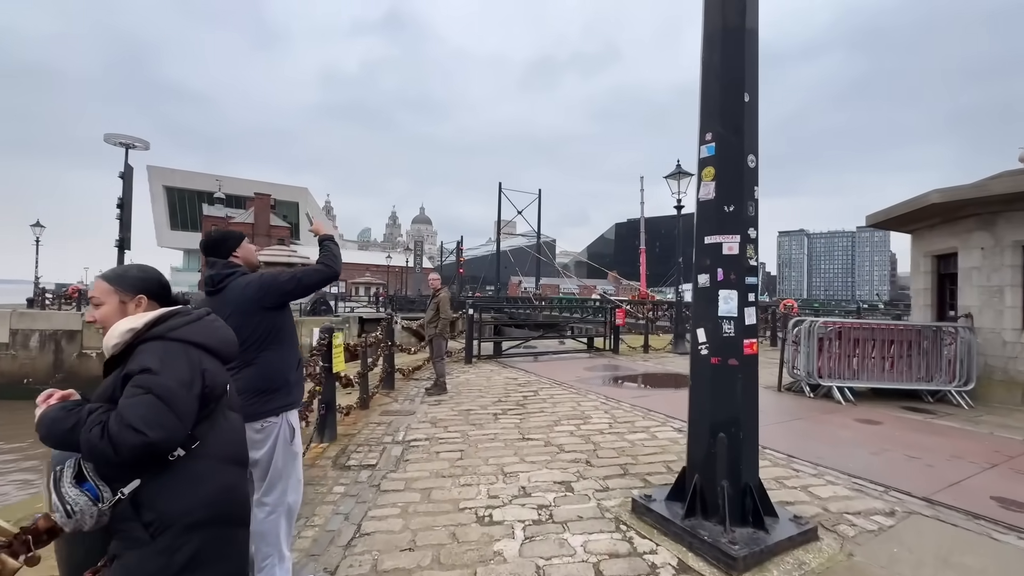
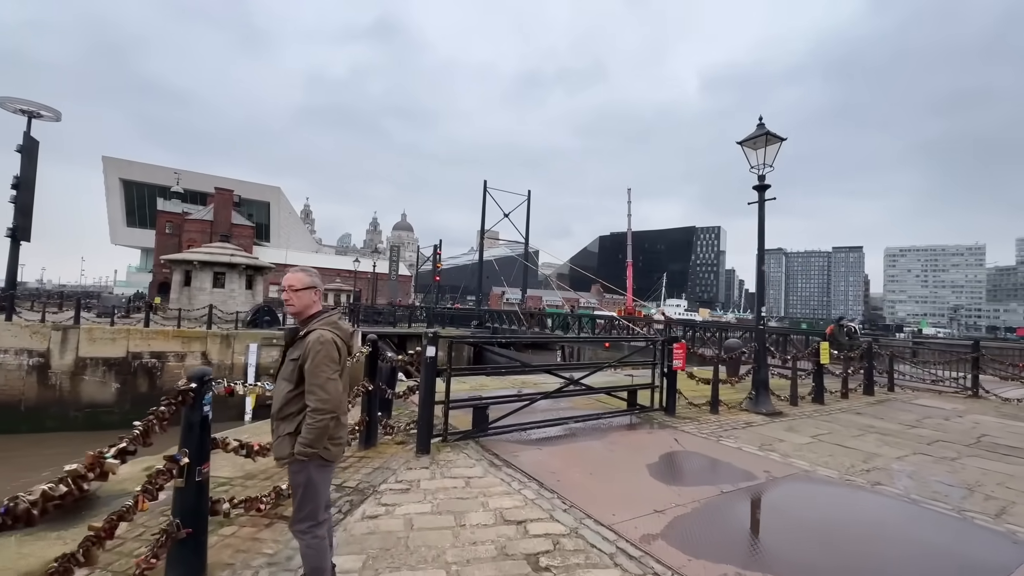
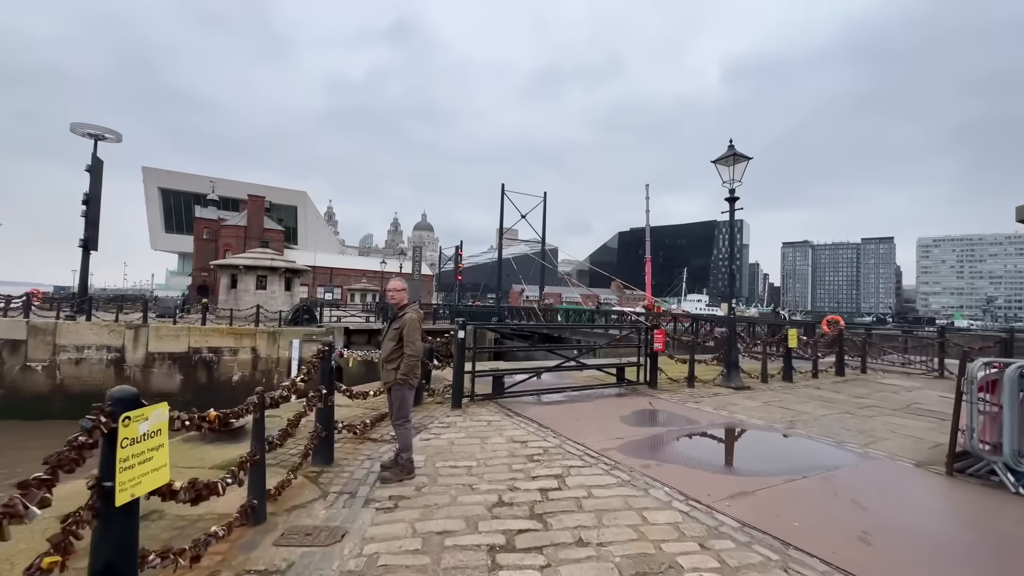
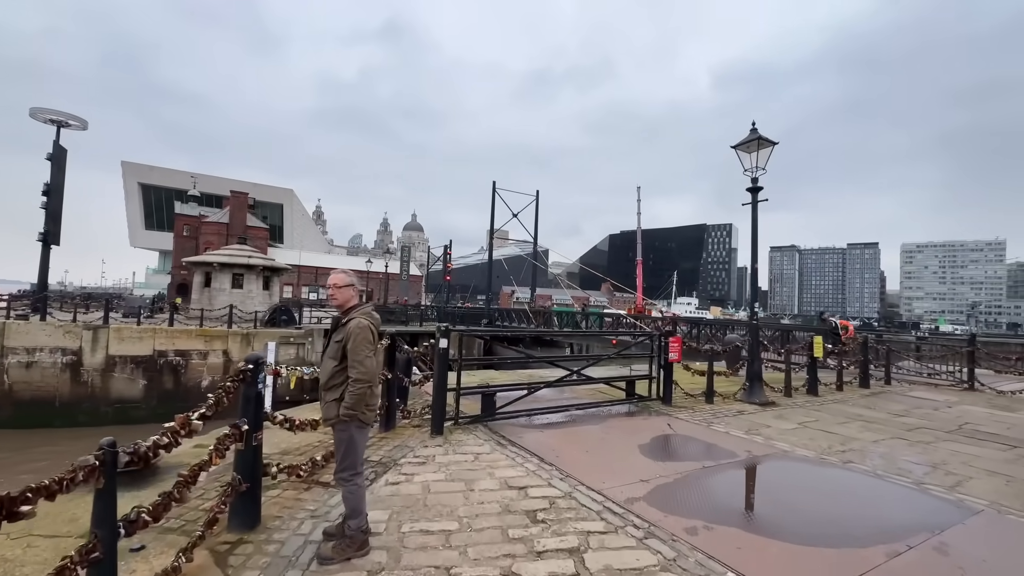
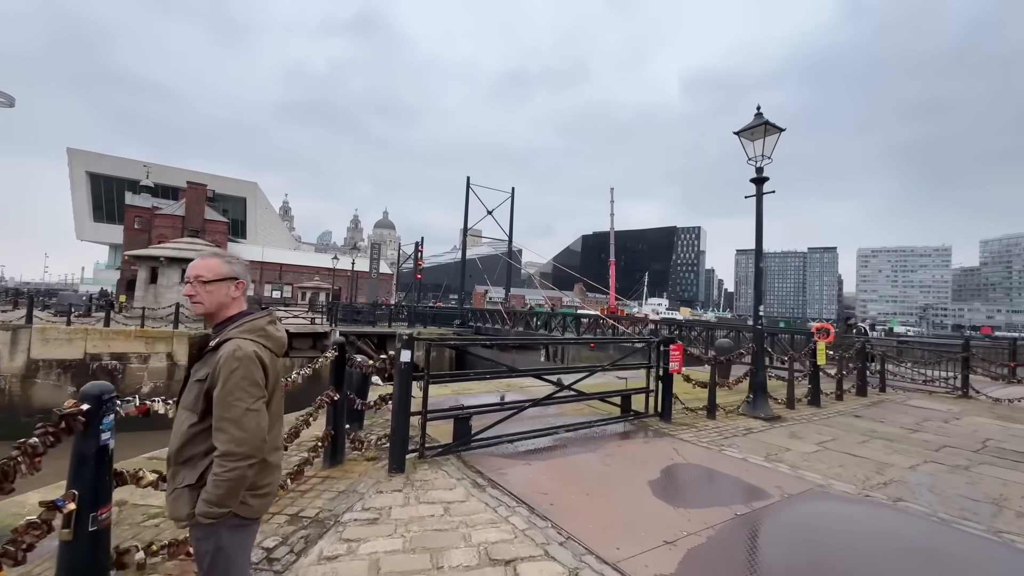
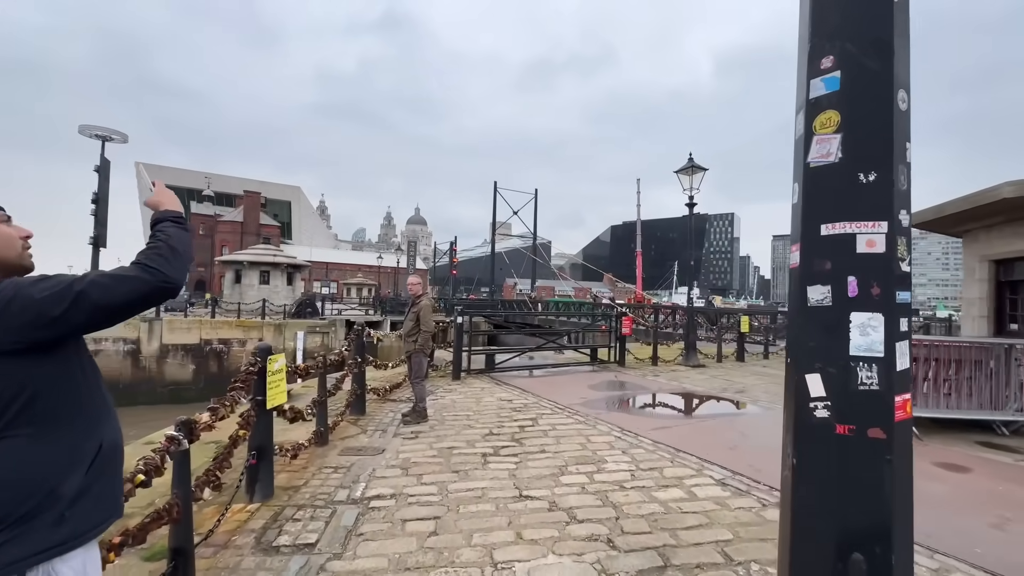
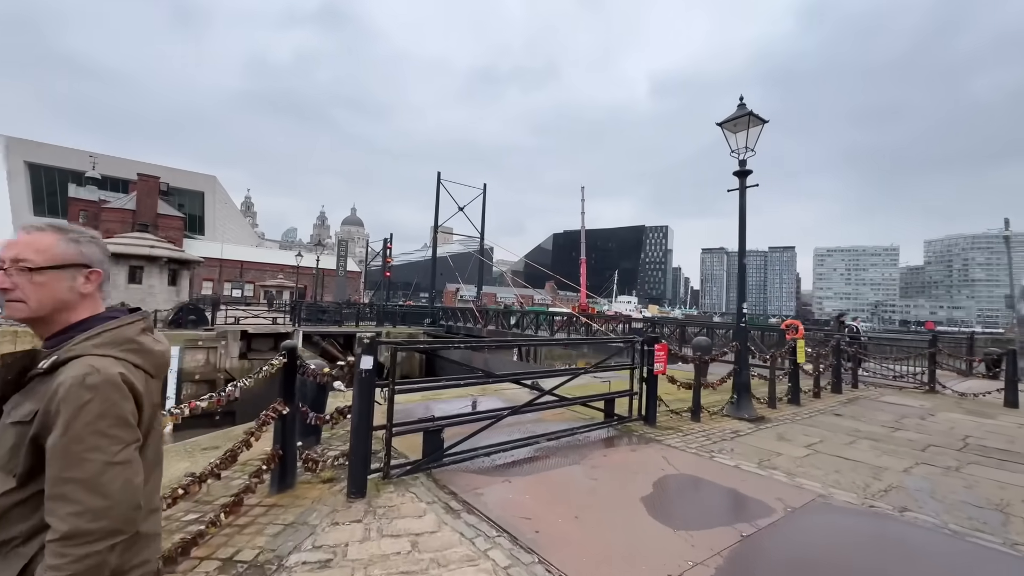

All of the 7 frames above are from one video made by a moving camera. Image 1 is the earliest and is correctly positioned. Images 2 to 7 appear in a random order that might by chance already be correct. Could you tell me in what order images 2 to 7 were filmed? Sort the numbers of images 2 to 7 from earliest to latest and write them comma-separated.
6, 3, 4, 2, 5, 7
